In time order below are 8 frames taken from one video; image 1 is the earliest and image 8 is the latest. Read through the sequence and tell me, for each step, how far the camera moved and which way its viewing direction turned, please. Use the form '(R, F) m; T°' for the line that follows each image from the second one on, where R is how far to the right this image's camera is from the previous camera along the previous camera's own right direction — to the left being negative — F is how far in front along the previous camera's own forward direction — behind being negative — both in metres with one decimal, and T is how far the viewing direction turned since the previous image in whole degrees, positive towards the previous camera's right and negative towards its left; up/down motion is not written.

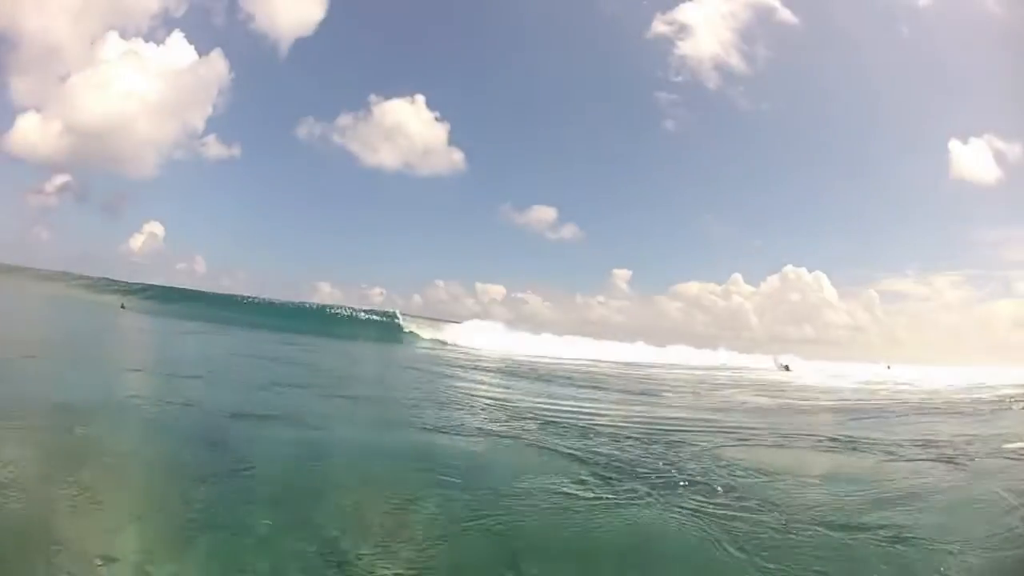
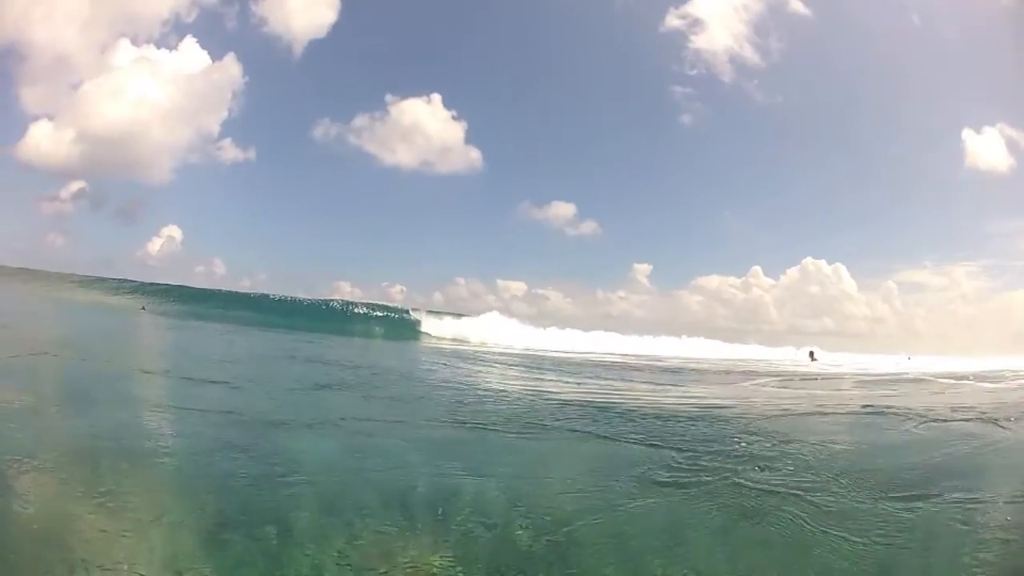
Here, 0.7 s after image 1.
(-0.3, +0.3) m; -1°
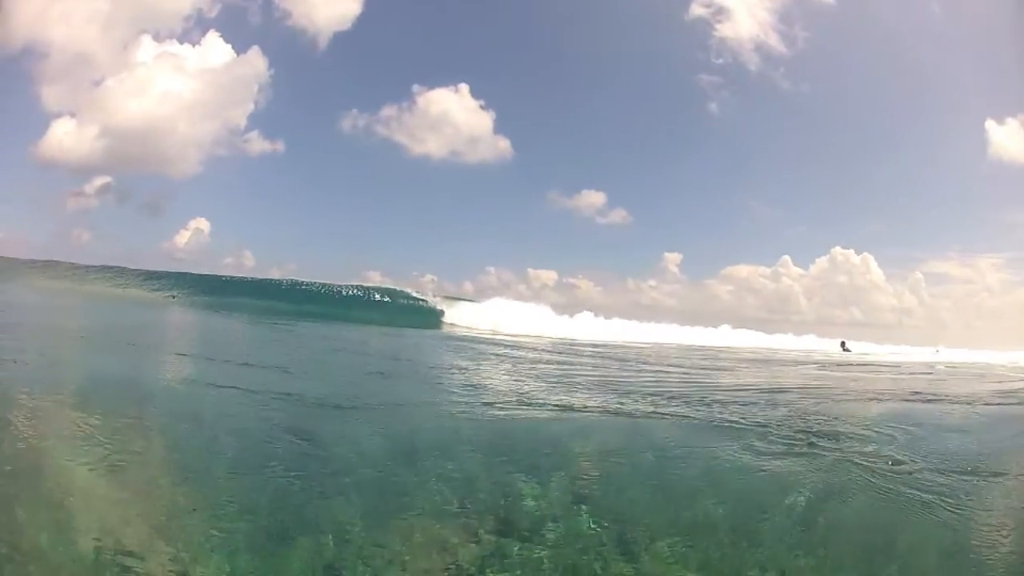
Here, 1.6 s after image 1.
(-0.6, +0.3) m; -1°
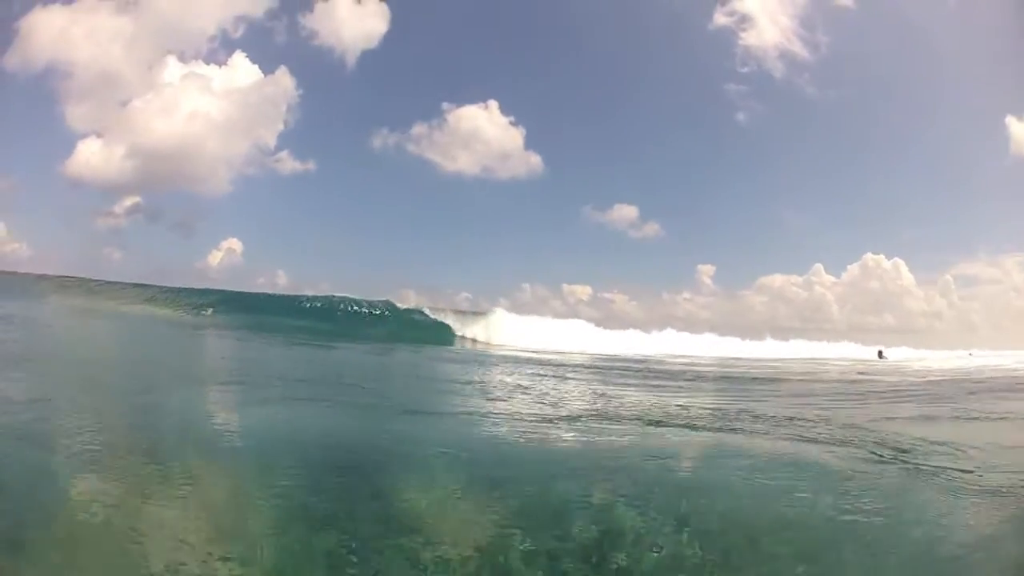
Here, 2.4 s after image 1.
(-0.7, +0.3) m; -2°
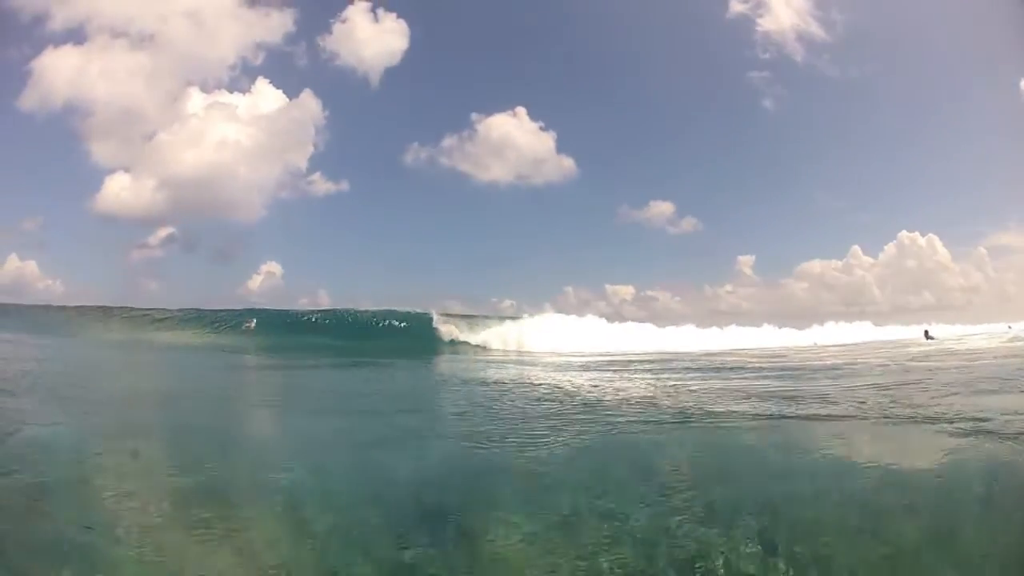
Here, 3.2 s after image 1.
(-0.9, 0.0) m; -2°
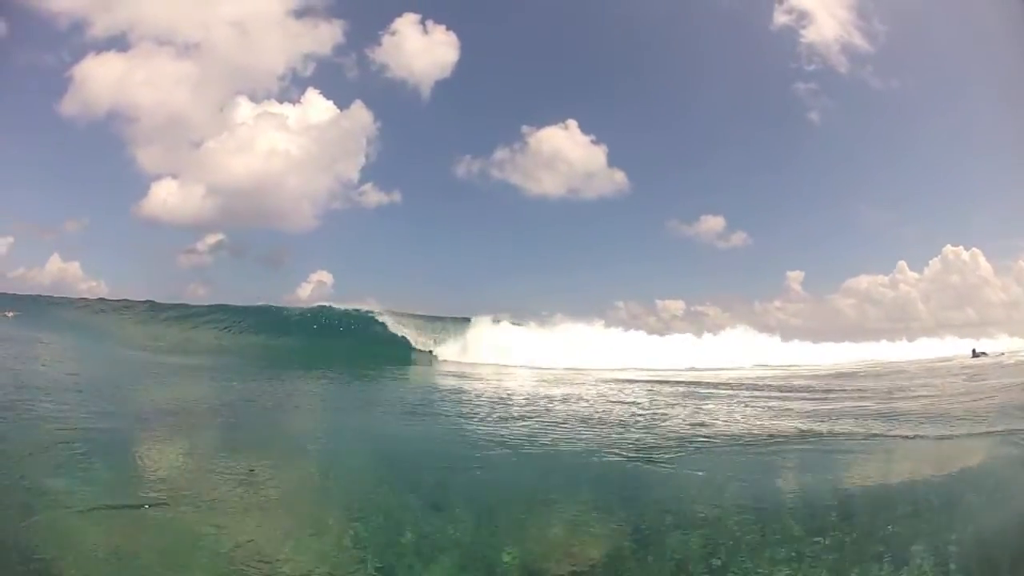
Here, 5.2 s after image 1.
(-1.2, 0.0) m; -2°
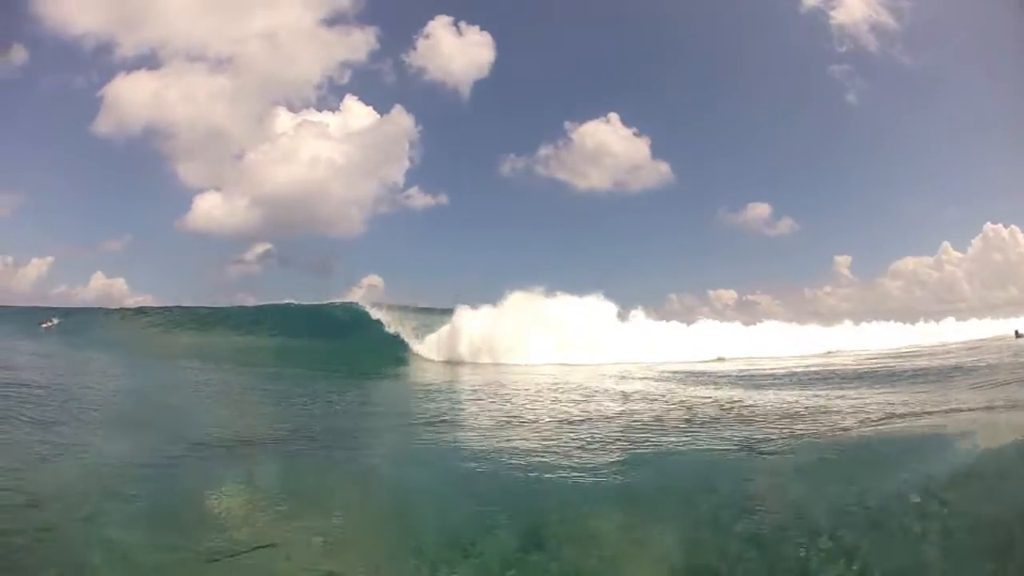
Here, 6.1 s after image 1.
(-1.4, -0.2) m; -2°
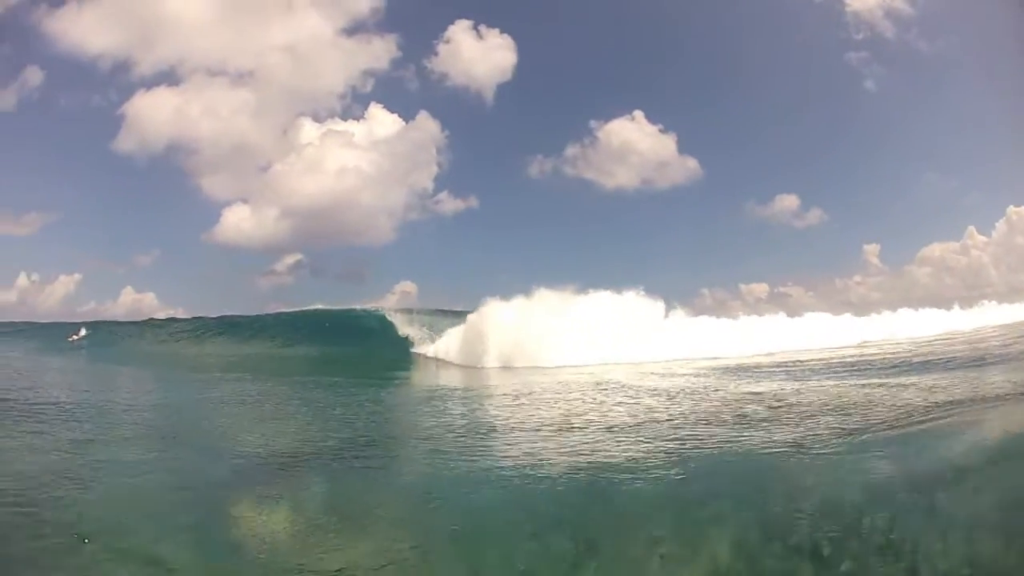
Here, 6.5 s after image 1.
(-0.9, -0.3) m; -1°
